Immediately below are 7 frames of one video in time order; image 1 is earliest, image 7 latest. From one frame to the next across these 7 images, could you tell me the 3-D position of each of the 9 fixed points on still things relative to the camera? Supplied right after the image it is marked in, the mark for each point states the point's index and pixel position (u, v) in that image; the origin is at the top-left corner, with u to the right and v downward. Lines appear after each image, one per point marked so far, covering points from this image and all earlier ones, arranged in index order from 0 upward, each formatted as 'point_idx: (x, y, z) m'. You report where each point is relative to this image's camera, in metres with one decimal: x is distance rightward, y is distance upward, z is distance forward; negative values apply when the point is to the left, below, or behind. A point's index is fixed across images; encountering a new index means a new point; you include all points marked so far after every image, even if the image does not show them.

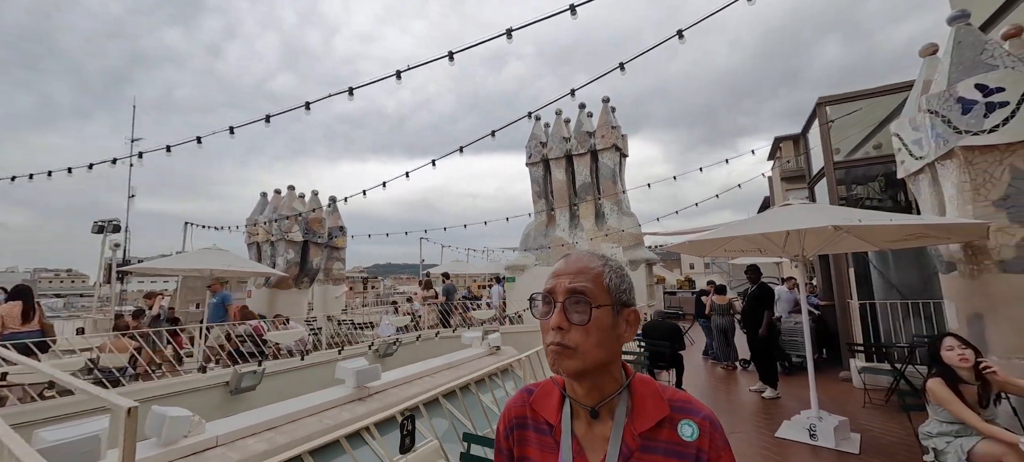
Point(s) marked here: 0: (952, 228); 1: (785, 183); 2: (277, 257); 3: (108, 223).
0: (+4.1, 0.0, +3.7) m
1: (+12.8, +2.3, +18.5) m
2: (-6.0, -0.7, +10.4) m
3: (-8.8, +0.2, +8.7) m
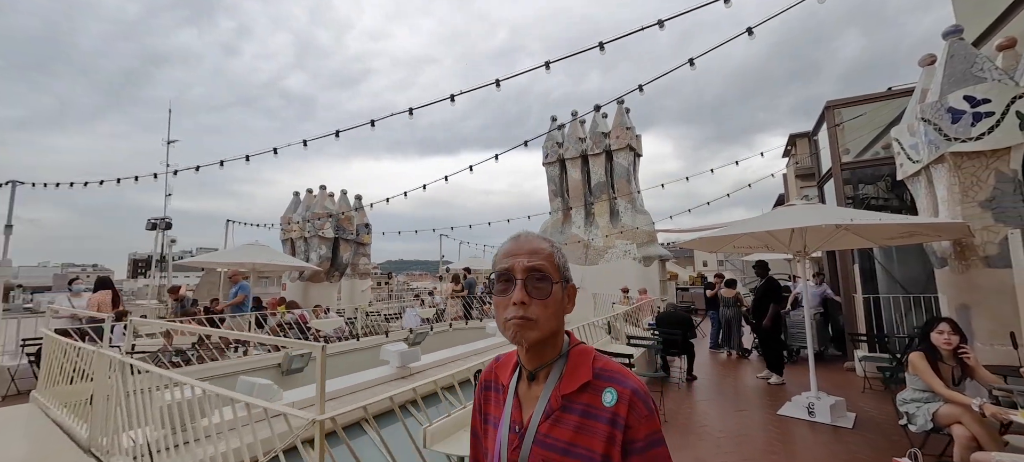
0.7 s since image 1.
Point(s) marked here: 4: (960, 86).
0: (+4.4, 0.0, +4.1) m
1: (+13.5, +2.4, +18.6) m
2: (-5.5, -0.6, +11.1) m
3: (-8.4, +0.2, +9.5) m
4: (+4.9, +1.6, +4.3) m
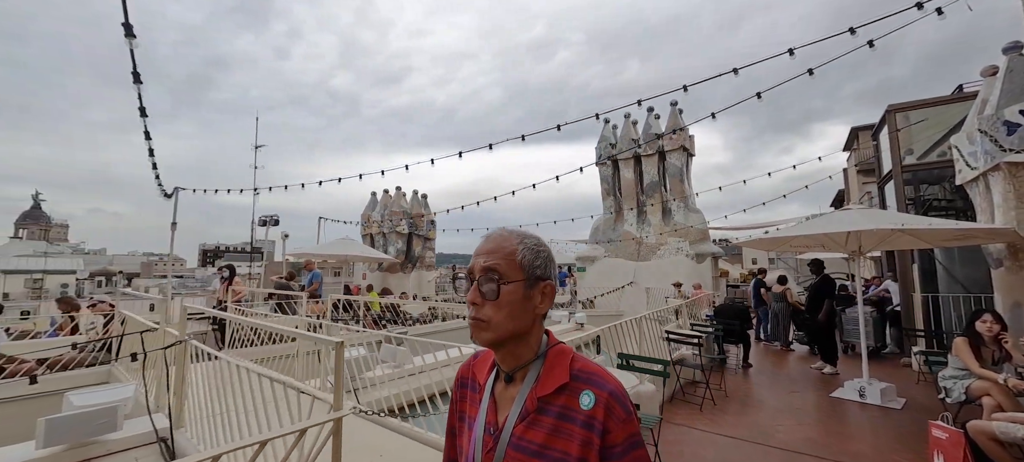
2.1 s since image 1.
0: (+5.4, 0.0, +4.5) m
1: (+15.9, +2.5, +18.0) m
2: (-3.8, -0.5, +12.4) m
3: (-6.8, +0.3, +11.1) m
4: (+6.0, +1.5, +4.6) m
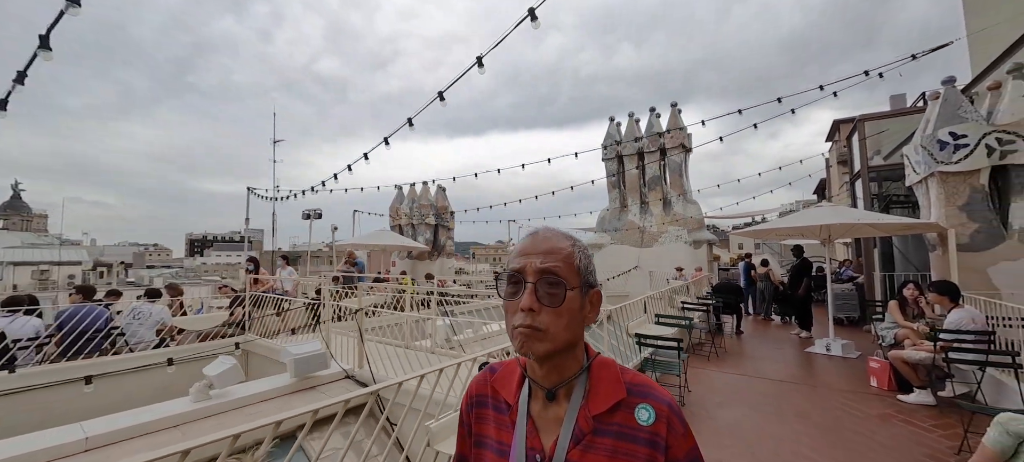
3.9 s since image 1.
0: (+6.2, +0.1, +5.9) m
1: (+16.3, +3.1, +19.7) m
2: (-3.2, -0.2, +13.6) m
3: (-6.1, +0.6, +12.2) m
4: (+6.7, +1.7, +6.1) m
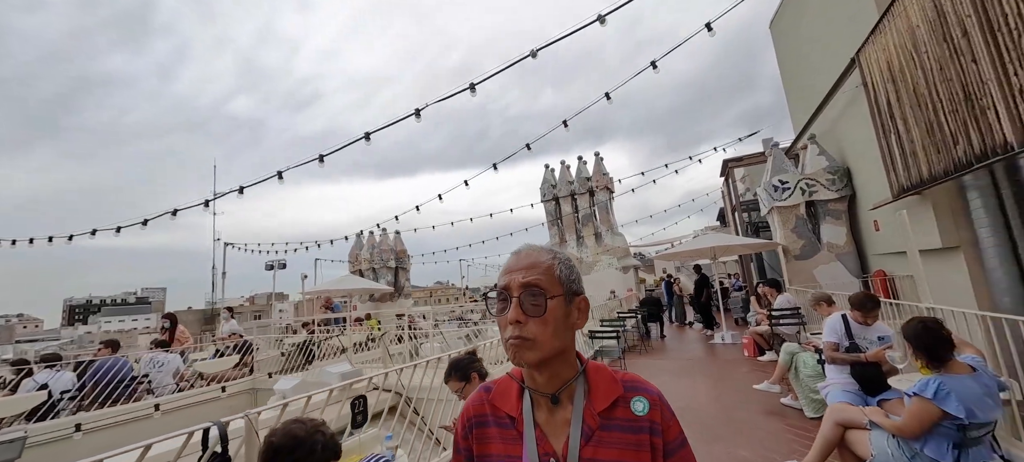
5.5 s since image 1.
0: (+5.6, -0.3, +8.5) m
1: (+13.2, +1.9, +23.9) m
2: (-4.8, -1.8, +14.5) m
3: (-7.6, -1.0, +12.7) m
4: (+6.0, +1.3, +8.9) m
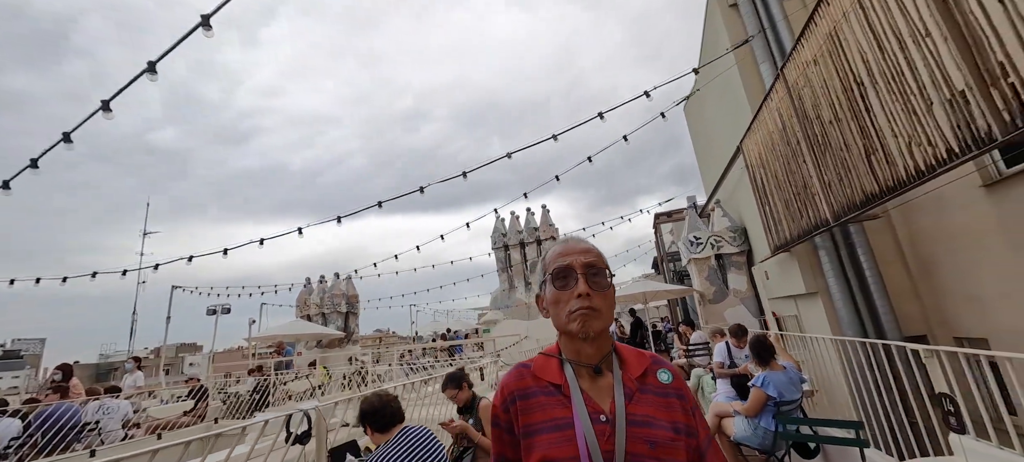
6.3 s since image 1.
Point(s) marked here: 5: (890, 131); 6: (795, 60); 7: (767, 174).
0: (+4.6, -1.5, +10.1) m
1: (+10.0, -1.3, +26.5) m
2: (-6.6, -3.4, +14.4) m
3: (-9.1, -2.4, +12.3) m
4: (+4.9, 0.0, +10.6) m
5: (+3.6, +0.9, +3.8) m
6: (+3.8, +2.3, +5.3) m
7: (+4.4, +1.0, +6.8) m
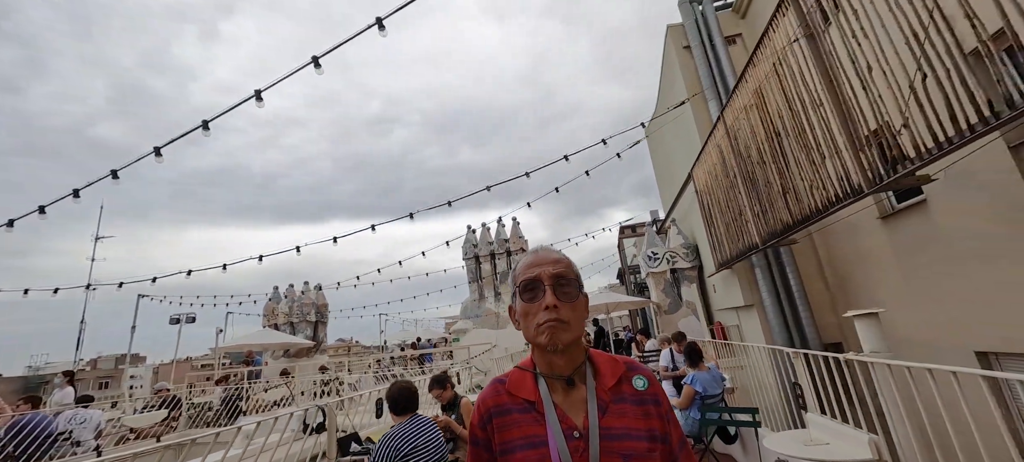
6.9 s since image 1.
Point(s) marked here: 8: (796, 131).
0: (+3.8, -1.9, +10.9) m
1: (+7.9, -2.2, +27.7) m
2: (-7.8, -3.7, +14.3) m
3: (-10.0, -2.6, +12.1) m
4: (+4.1, -0.5, +11.6) m
5: (+3.4, +0.6, +4.6) m
6: (+3.5, +2.0, +6.2) m
7: (+3.9, +0.6, +7.7) m
8: (+3.3, +1.2, +4.6) m
